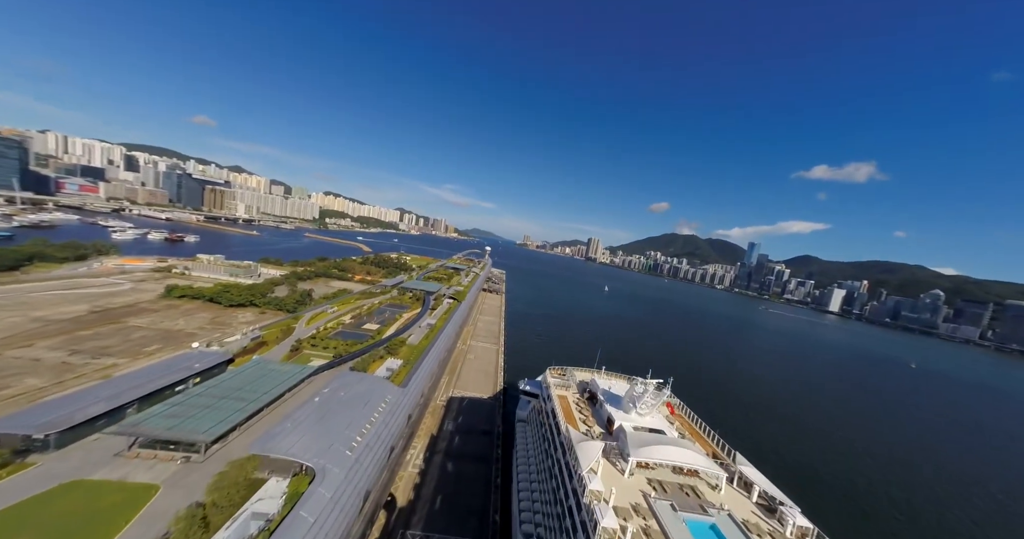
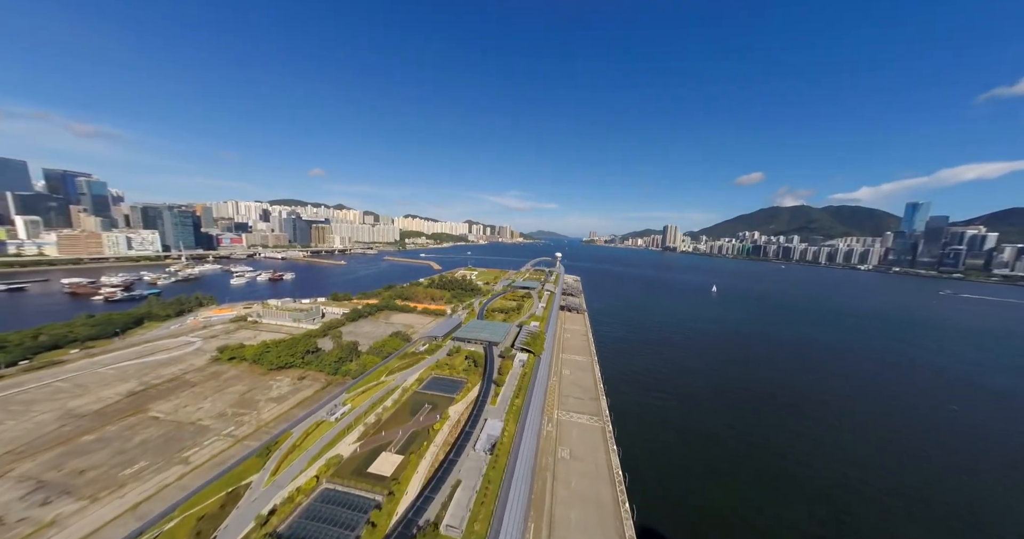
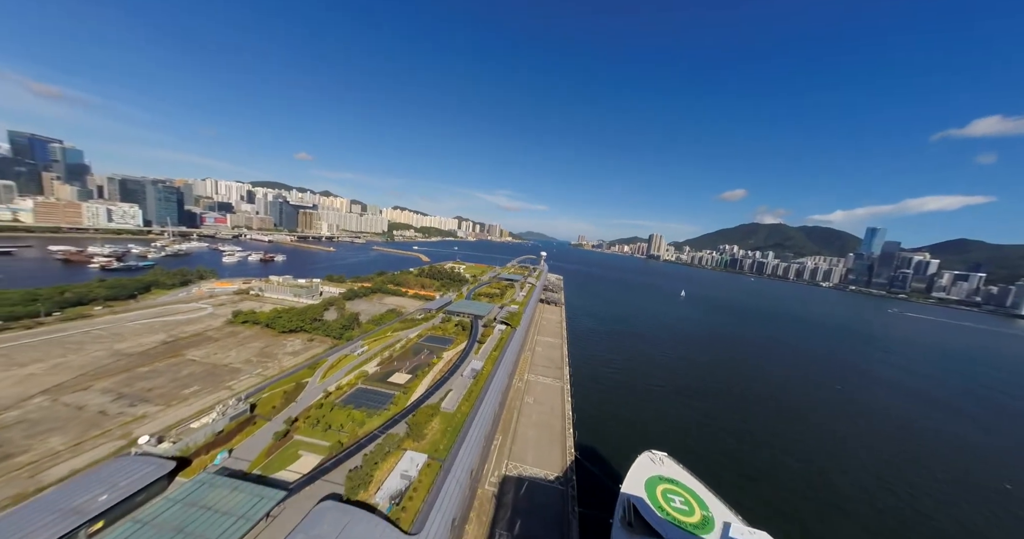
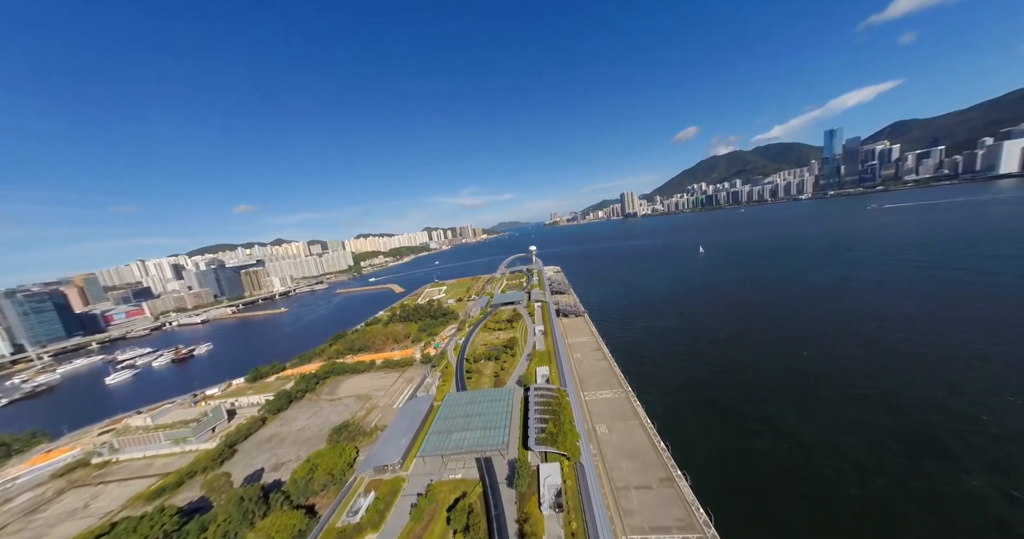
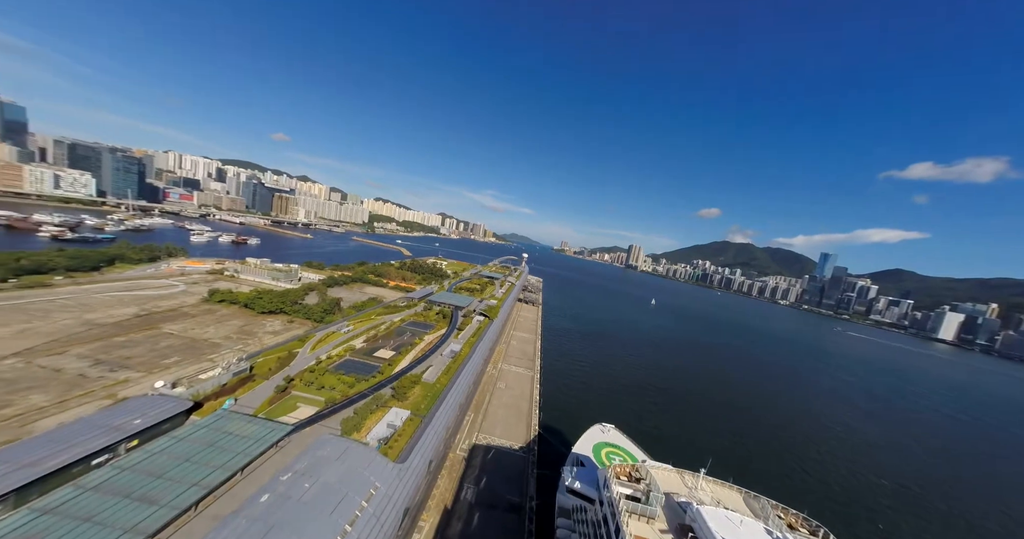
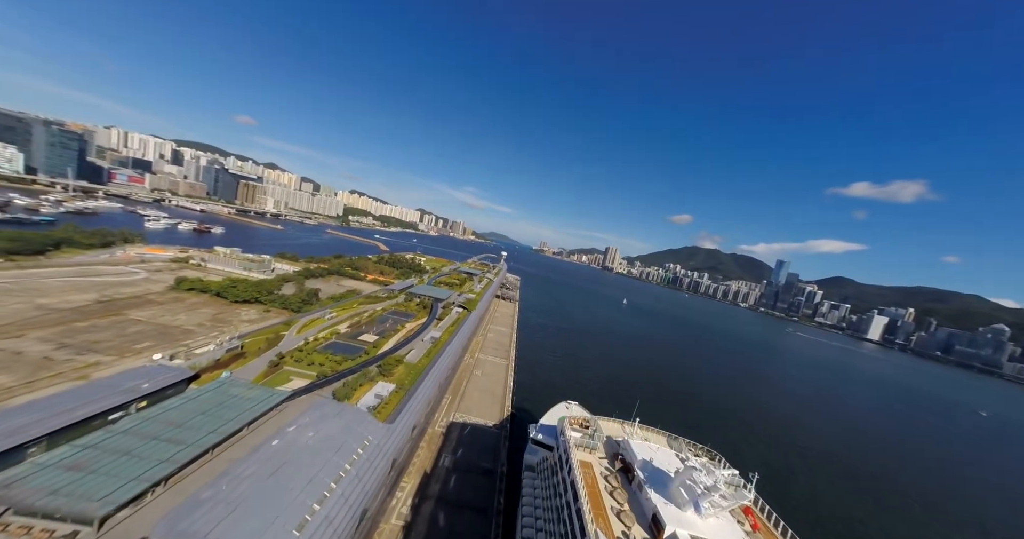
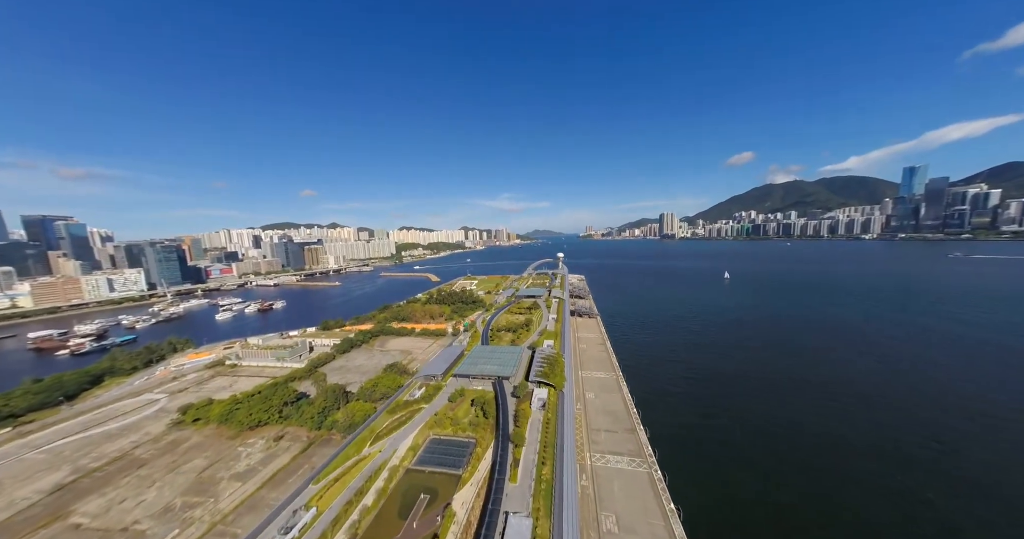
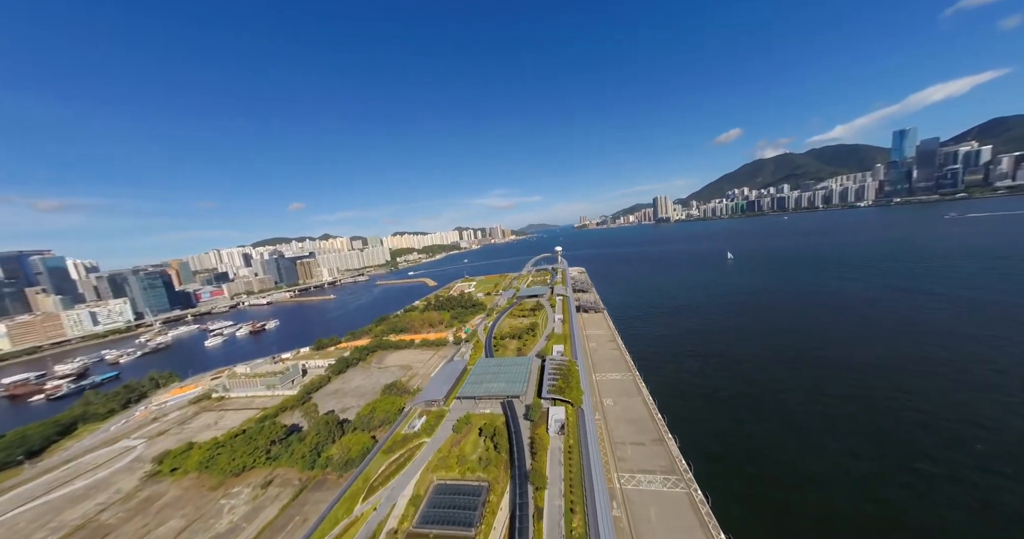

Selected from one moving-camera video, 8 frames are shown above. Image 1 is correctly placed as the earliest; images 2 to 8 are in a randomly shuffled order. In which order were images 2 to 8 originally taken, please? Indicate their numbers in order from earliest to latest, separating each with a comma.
6, 5, 3, 2, 7, 8, 4
